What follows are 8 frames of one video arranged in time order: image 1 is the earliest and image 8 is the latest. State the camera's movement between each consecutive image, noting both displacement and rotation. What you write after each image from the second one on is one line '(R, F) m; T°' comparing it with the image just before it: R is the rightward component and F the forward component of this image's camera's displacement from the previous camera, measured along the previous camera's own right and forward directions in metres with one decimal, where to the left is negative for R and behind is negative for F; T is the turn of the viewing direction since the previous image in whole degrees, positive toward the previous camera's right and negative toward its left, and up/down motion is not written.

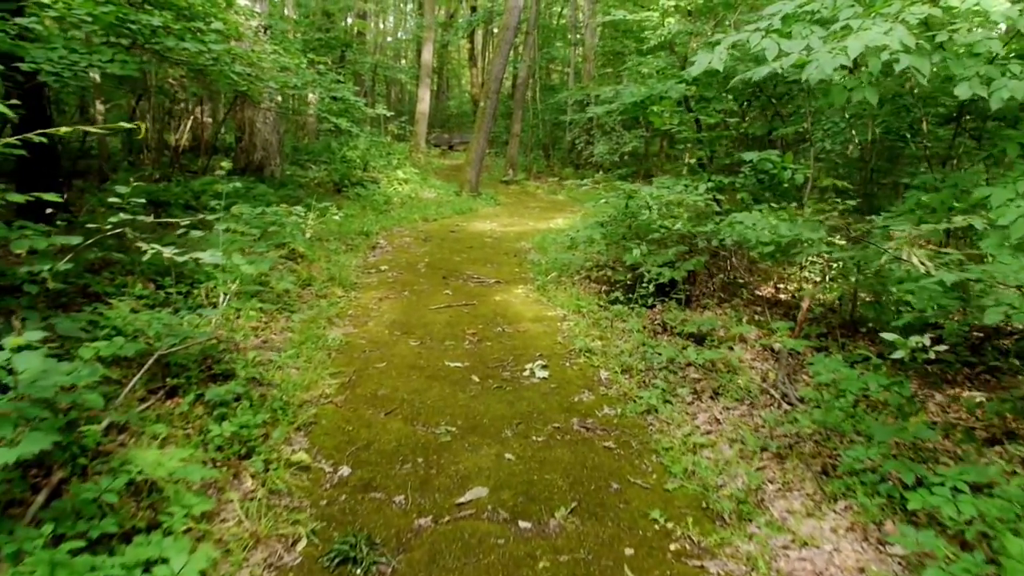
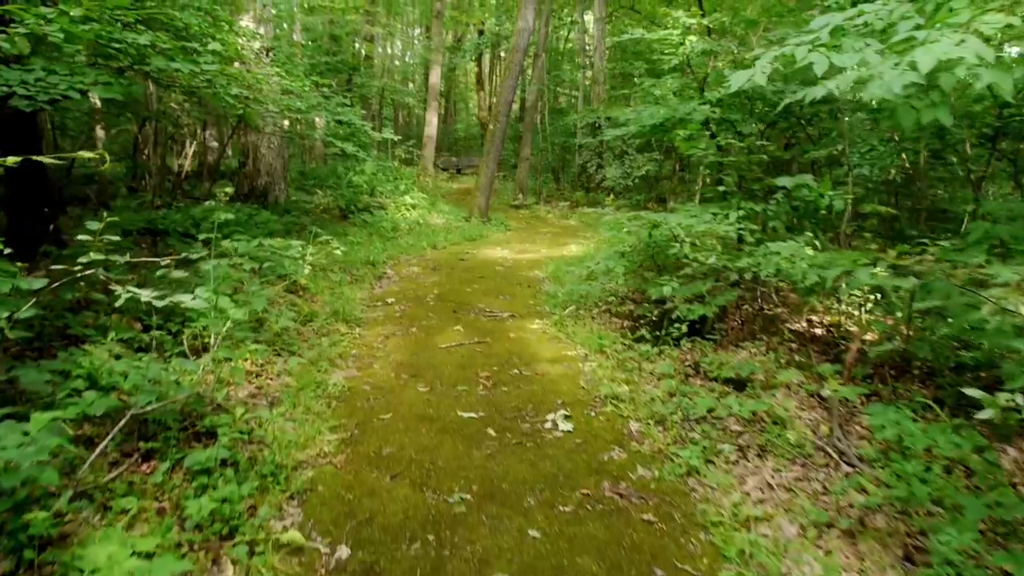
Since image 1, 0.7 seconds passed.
(-0.1, +0.4) m; -1°
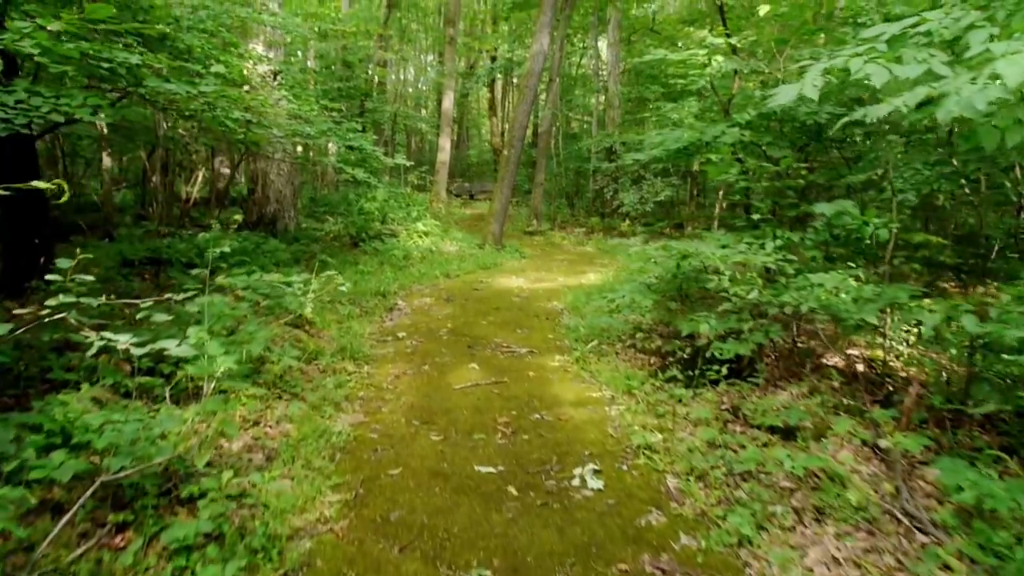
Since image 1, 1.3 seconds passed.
(0.0, +0.3) m; -1°
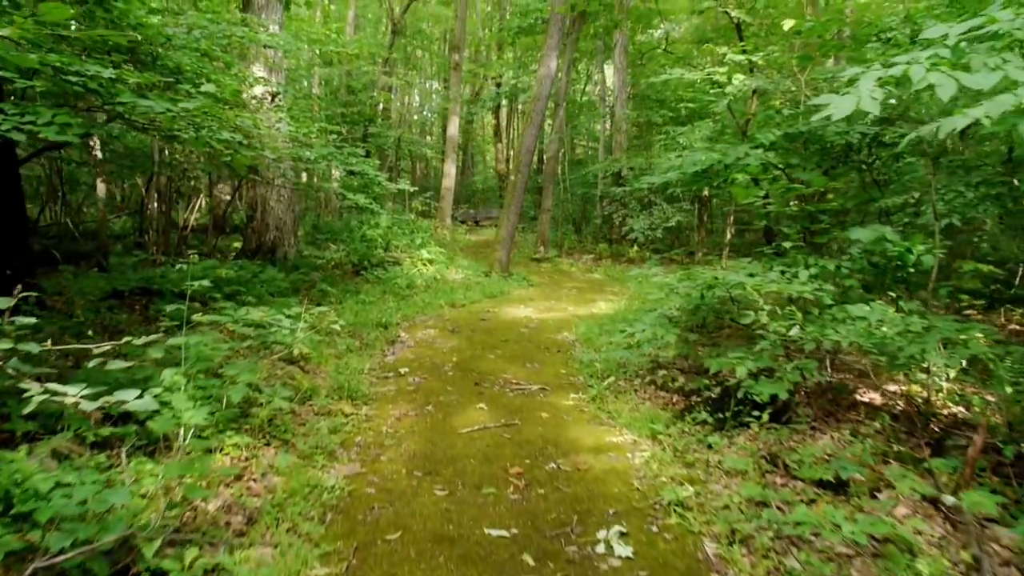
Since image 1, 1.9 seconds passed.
(0.0, +0.4) m; 0°
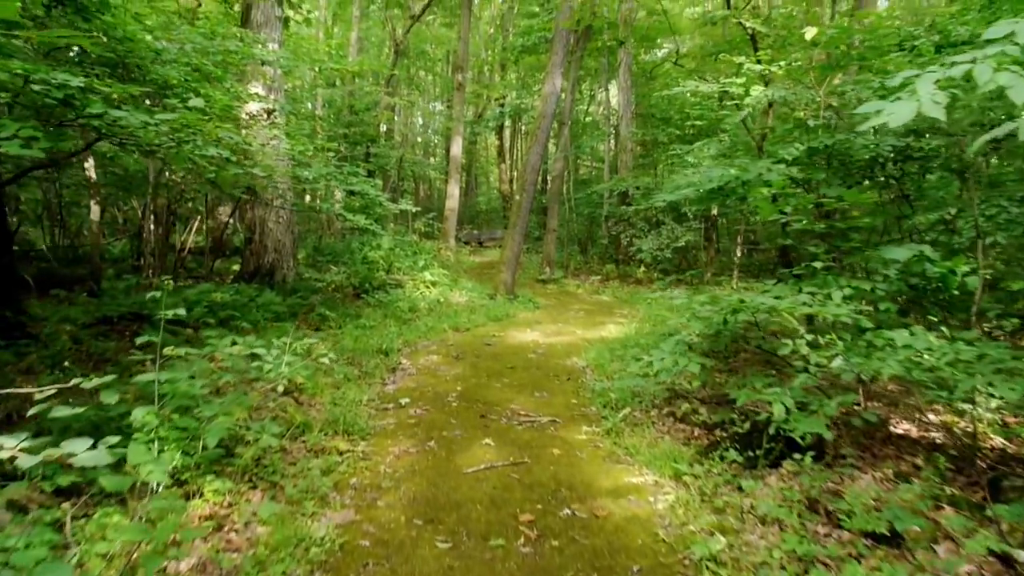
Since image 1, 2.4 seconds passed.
(0.0, +0.3) m; 0°
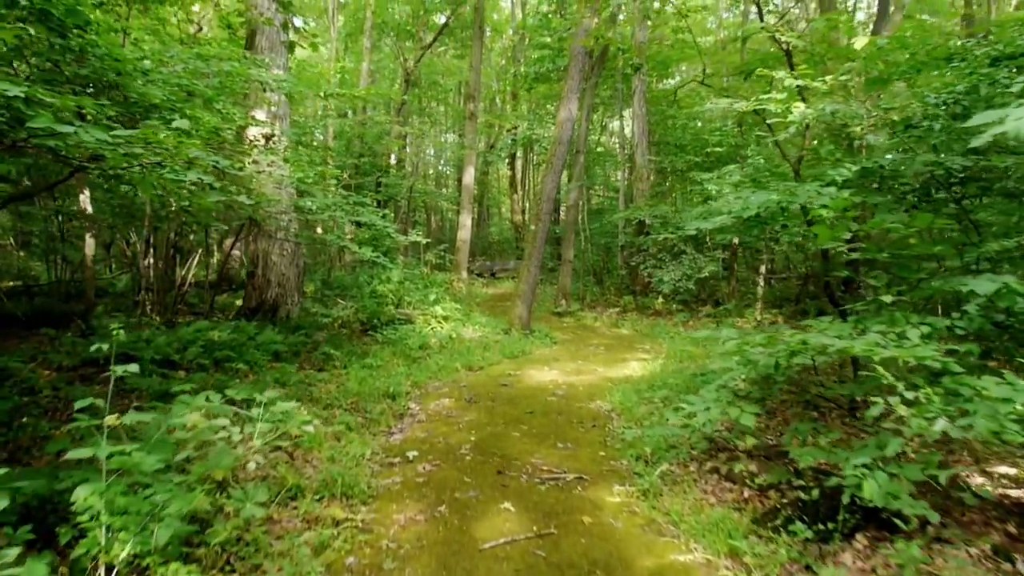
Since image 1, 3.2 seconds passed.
(0.0, +0.5) m; -1°
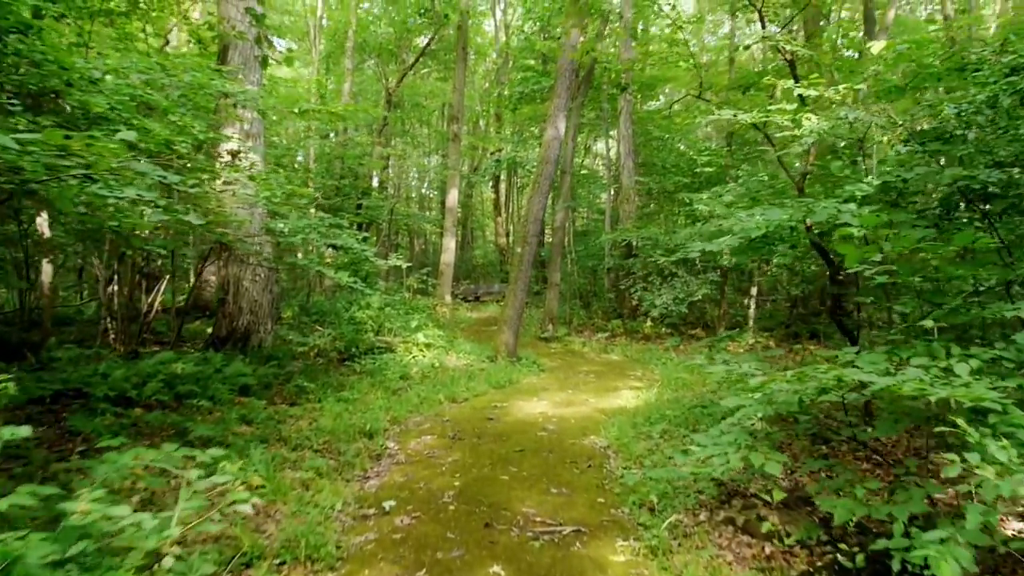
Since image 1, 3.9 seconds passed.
(0.0, +0.4) m; +1°
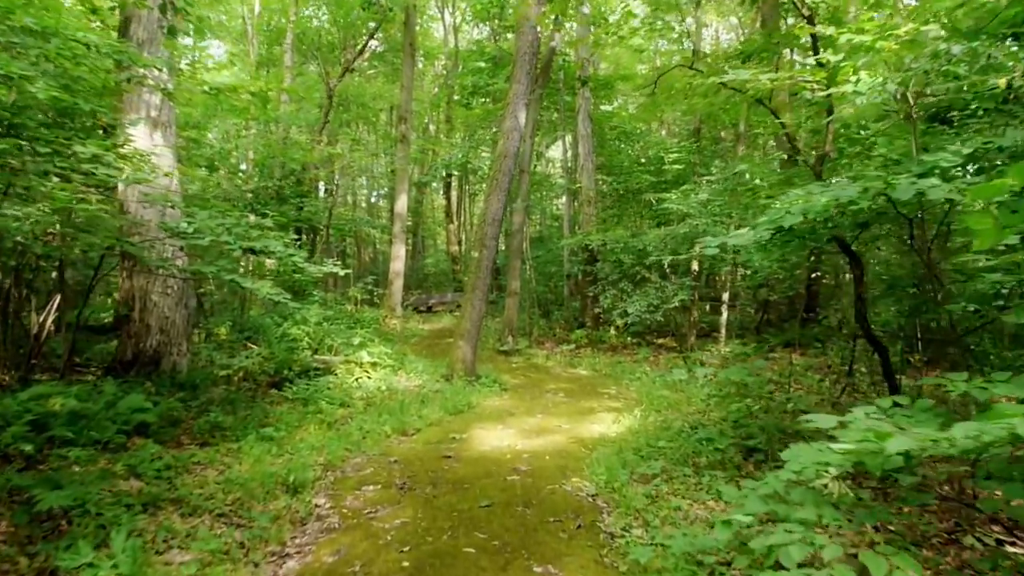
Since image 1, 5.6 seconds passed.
(-0.1, +1.1) m; +3°
